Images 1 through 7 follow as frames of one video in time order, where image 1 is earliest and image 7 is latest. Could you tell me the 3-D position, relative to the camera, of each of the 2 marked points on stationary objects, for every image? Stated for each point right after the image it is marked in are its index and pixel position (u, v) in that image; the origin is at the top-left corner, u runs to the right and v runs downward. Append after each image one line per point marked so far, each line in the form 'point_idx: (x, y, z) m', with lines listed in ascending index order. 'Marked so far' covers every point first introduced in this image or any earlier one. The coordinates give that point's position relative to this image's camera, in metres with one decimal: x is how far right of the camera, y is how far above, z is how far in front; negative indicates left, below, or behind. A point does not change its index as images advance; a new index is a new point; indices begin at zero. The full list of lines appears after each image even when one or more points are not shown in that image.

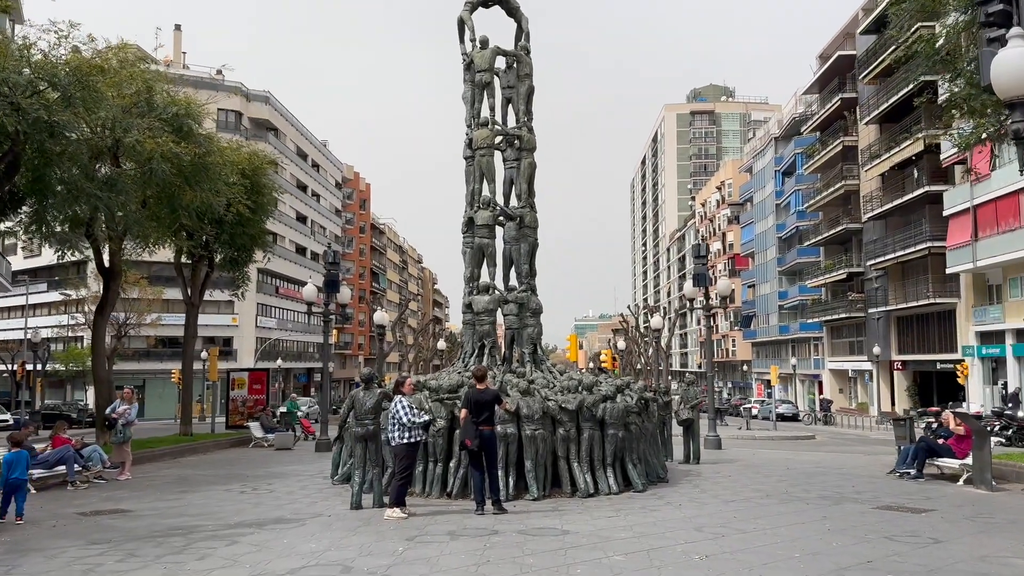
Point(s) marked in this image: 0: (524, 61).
0: (+0.3, +5.1, +17.5) m
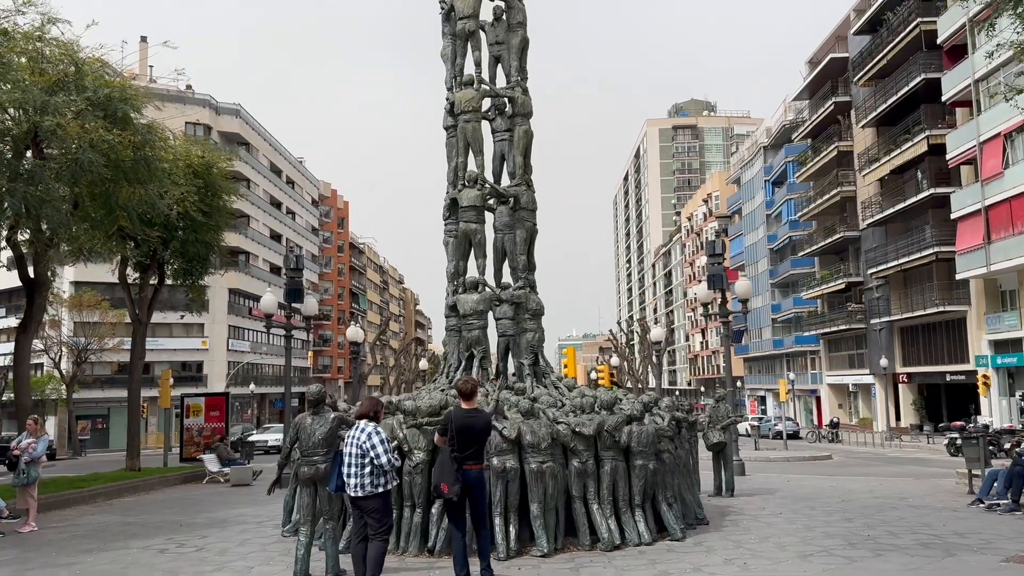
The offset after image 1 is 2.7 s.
0: (0.0, +5.0, +15.0) m
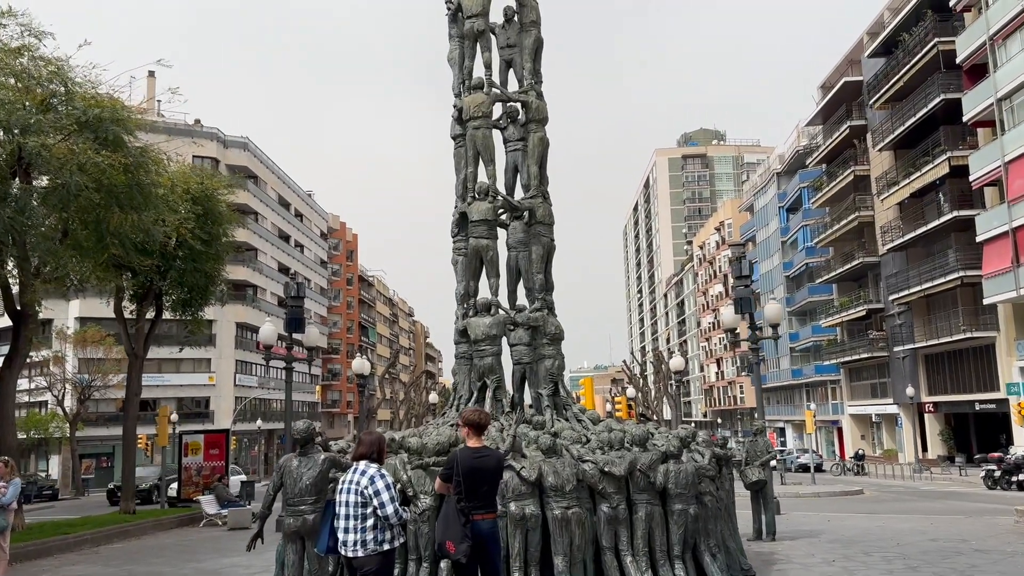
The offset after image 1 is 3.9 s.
0: (+0.2, +4.6, +14.1) m
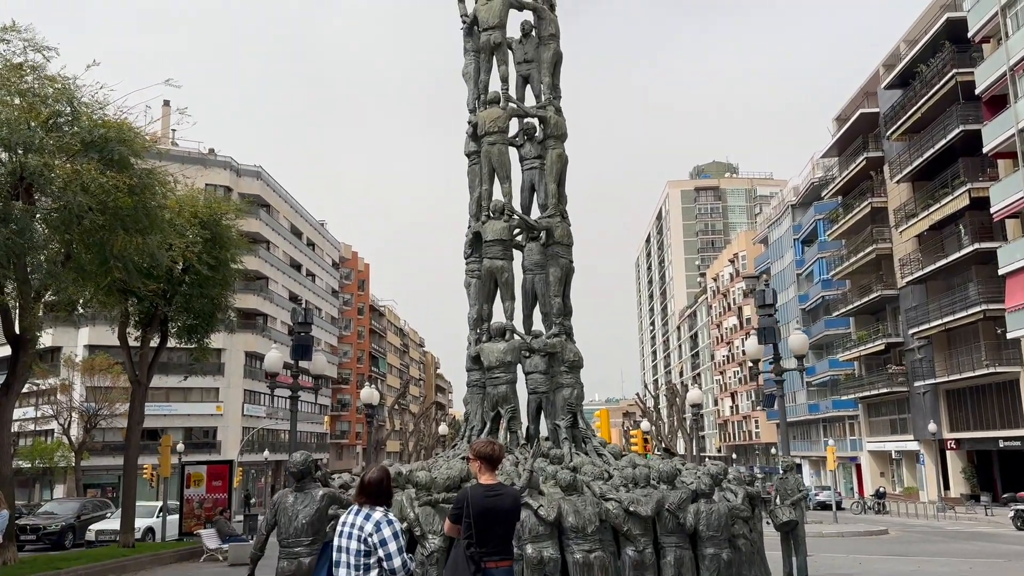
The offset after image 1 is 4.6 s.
0: (+0.5, +4.2, +13.7) m
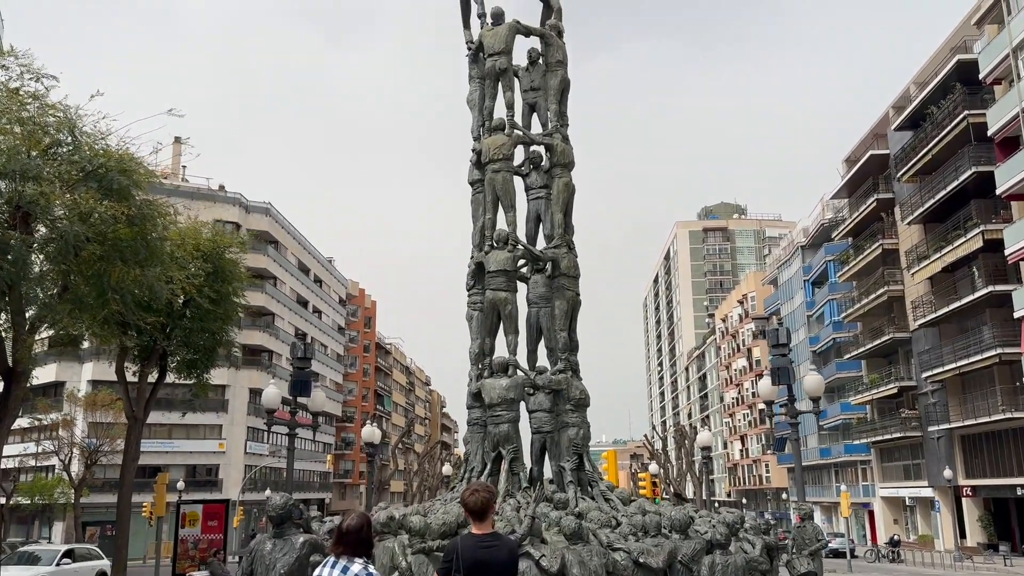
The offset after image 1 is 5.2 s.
0: (+0.6, +3.6, +13.5) m
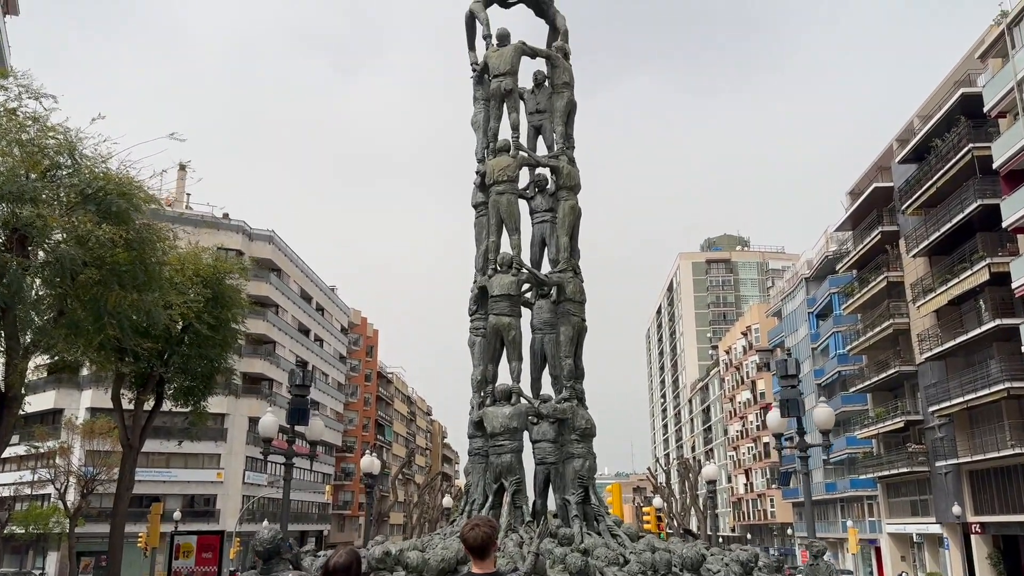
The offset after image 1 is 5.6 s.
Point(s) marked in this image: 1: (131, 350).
0: (+0.7, +3.2, +13.3) m
1: (-8.2, -1.3, +18.4) m
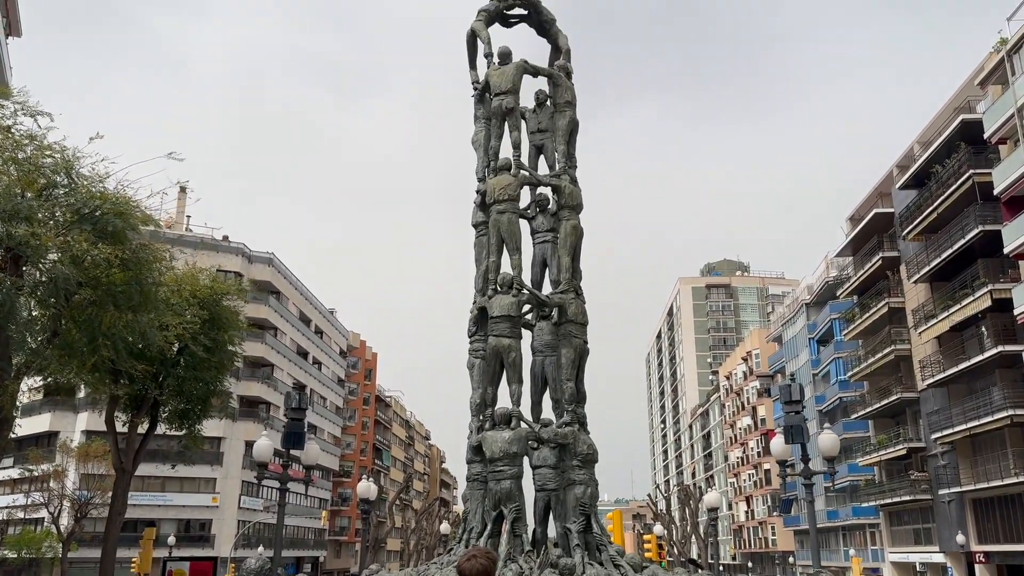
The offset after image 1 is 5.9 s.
0: (+0.7, +2.9, +13.2) m
1: (-8.2, -1.8, +18.2) m
